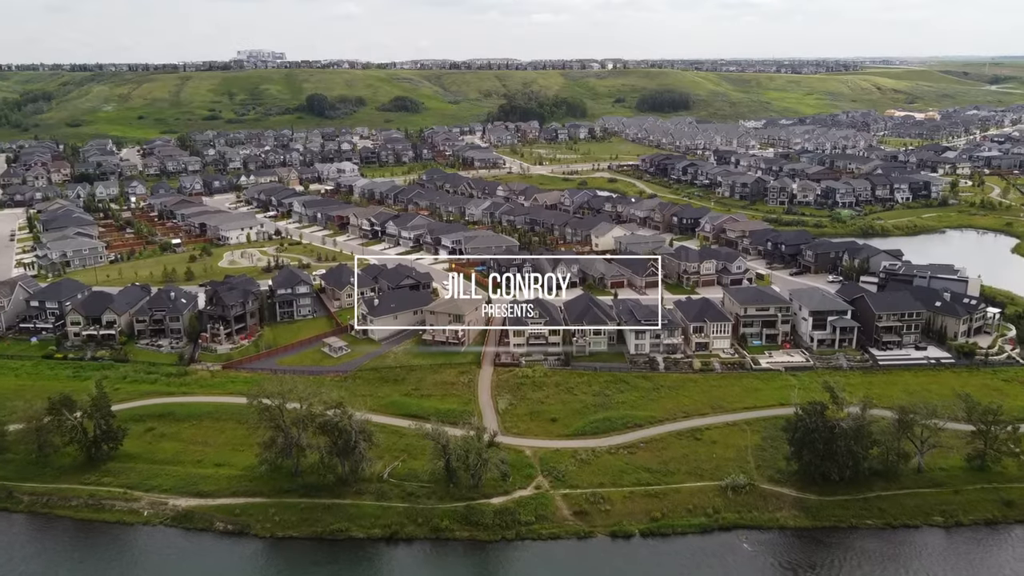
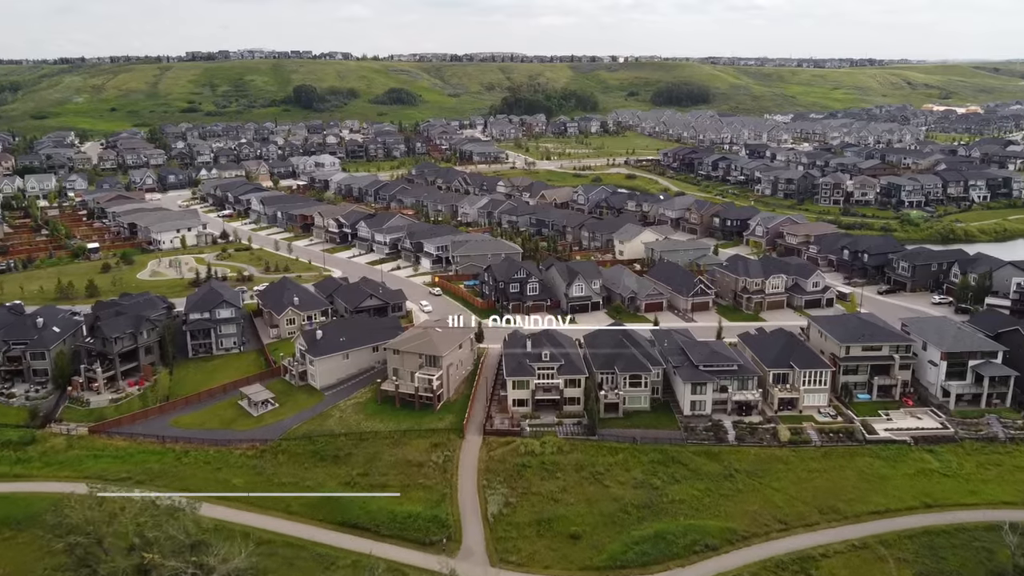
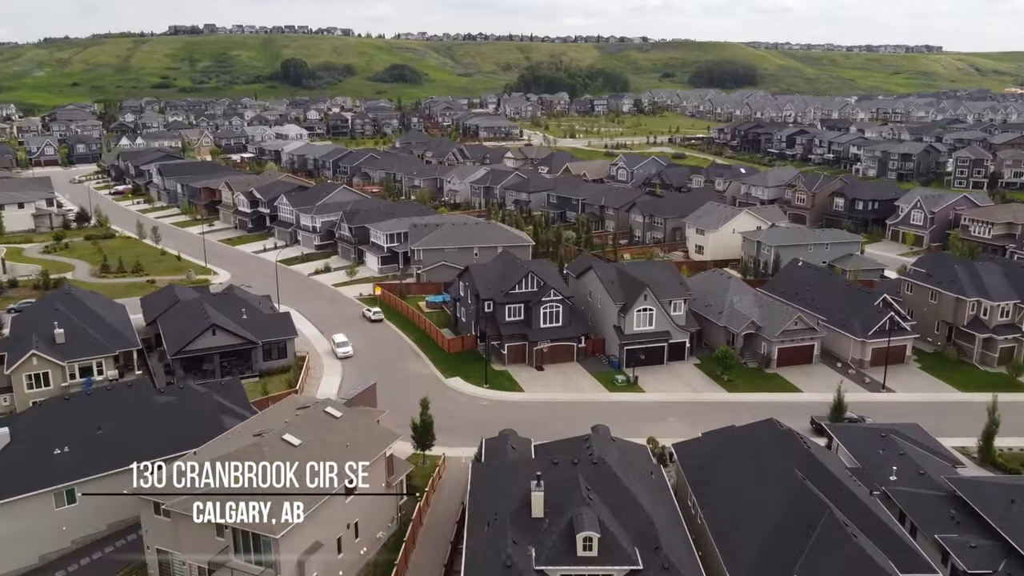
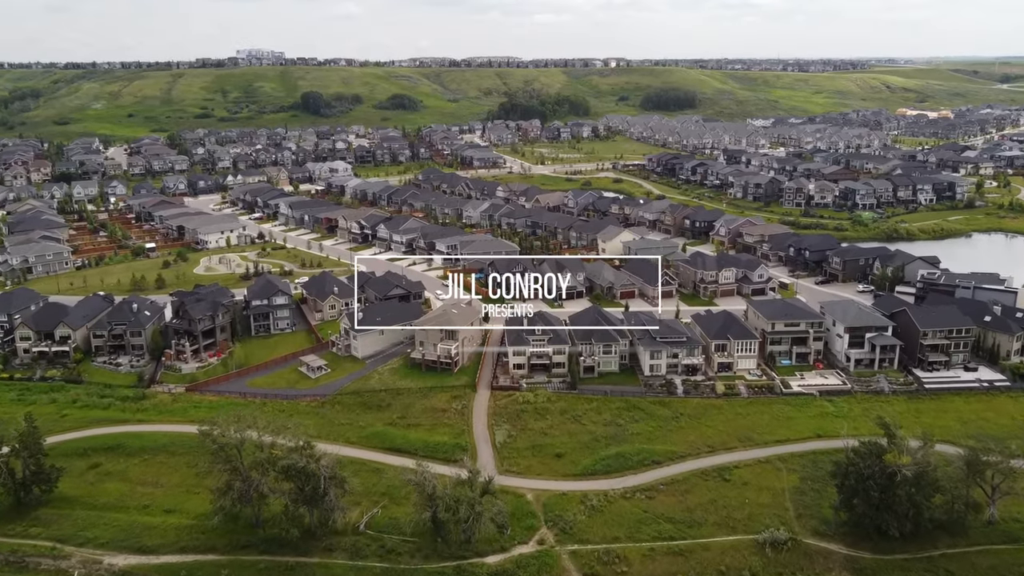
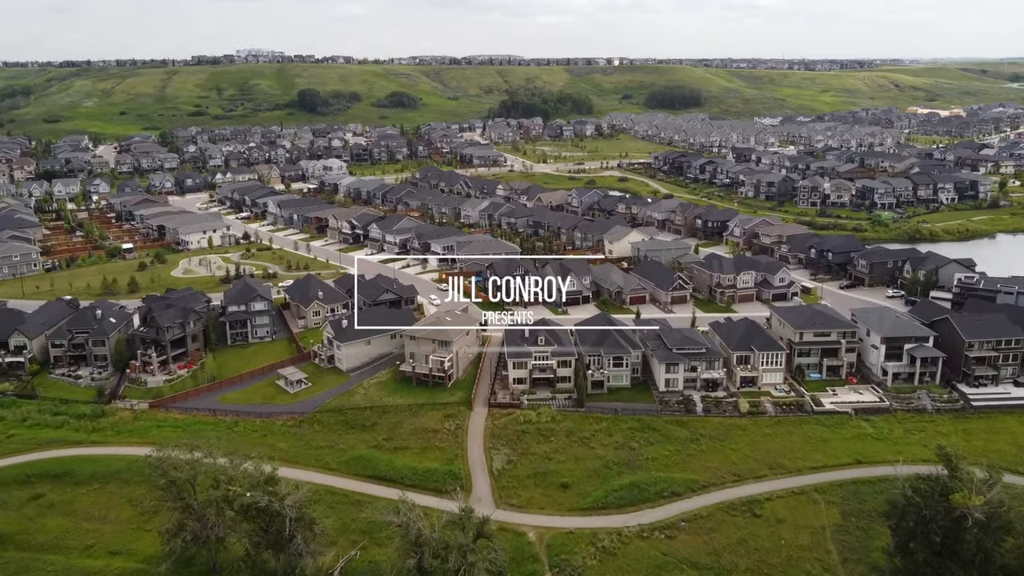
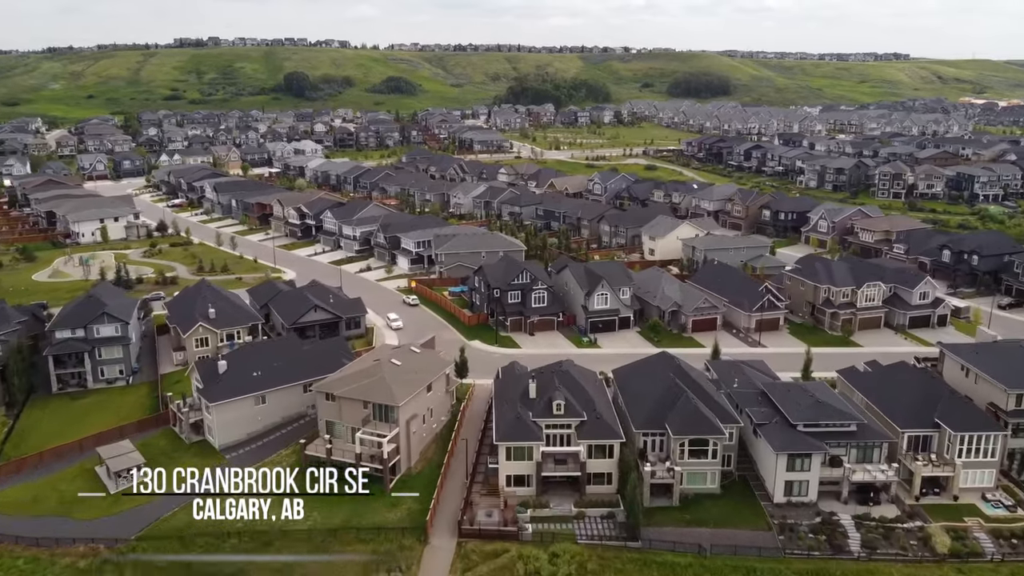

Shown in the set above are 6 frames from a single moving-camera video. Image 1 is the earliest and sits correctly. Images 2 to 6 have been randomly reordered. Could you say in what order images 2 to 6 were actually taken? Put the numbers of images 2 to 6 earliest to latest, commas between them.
4, 5, 2, 6, 3
